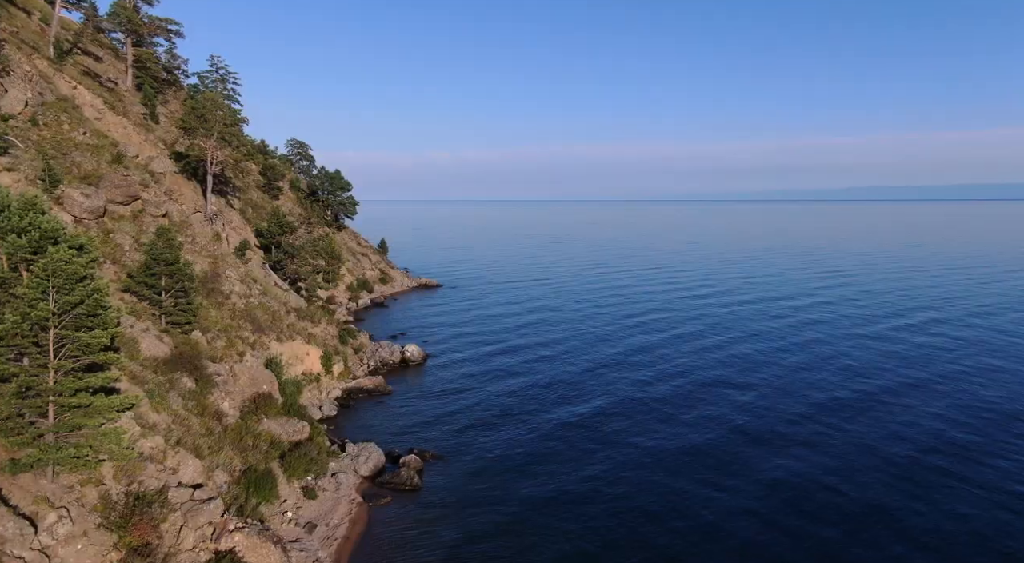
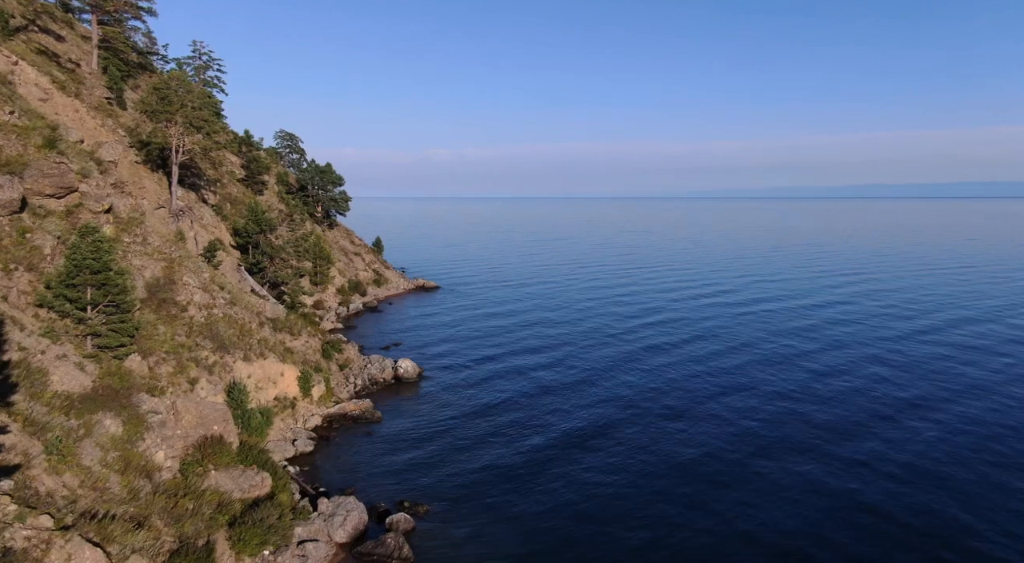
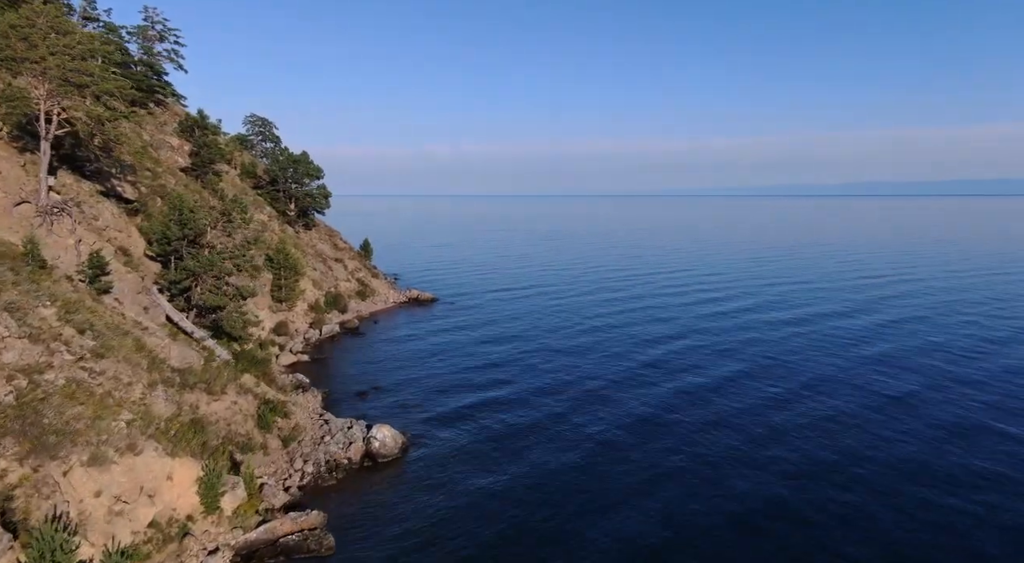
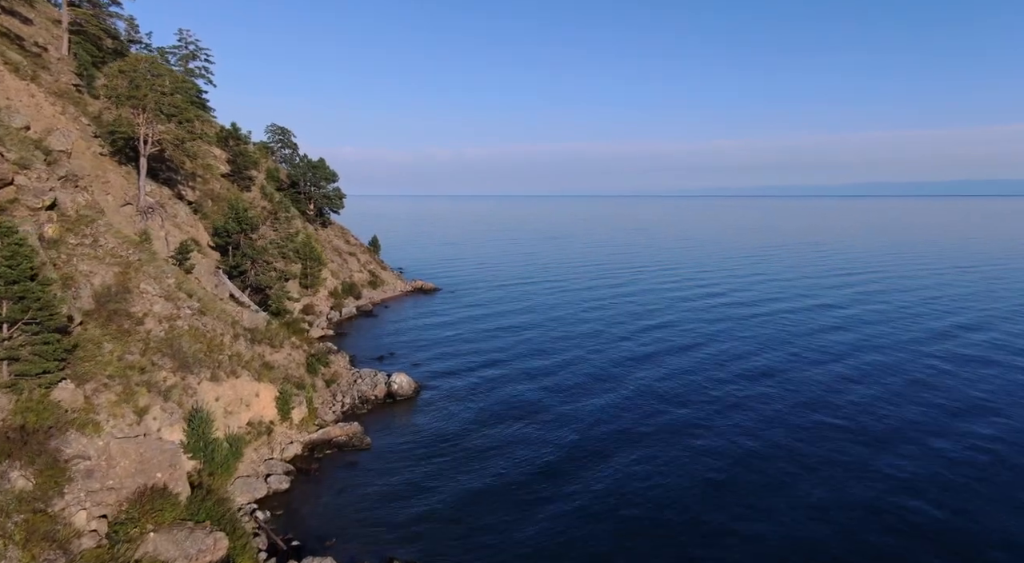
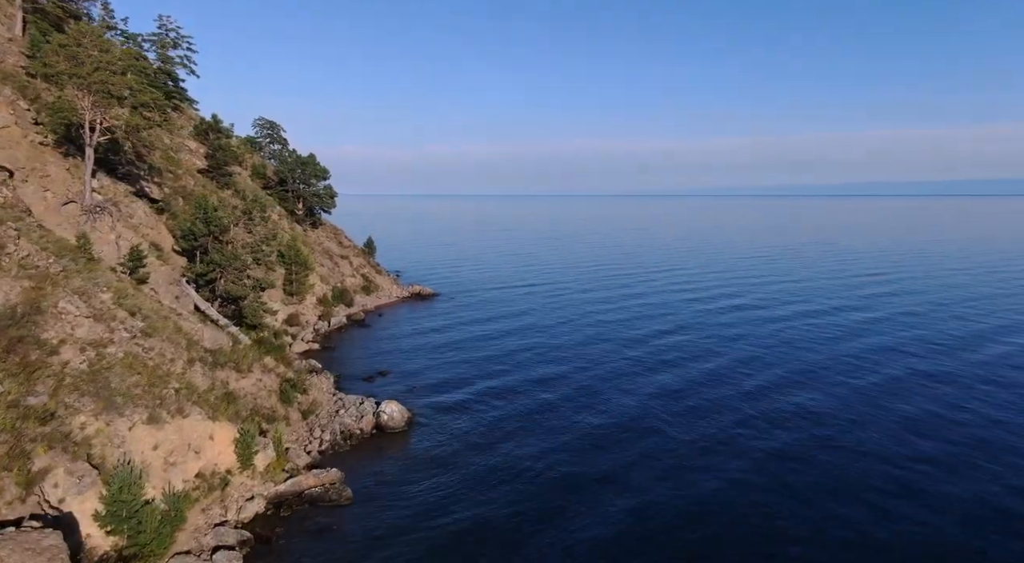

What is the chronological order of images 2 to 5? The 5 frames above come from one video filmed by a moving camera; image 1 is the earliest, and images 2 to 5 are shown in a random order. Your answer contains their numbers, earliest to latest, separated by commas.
2, 4, 5, 3
